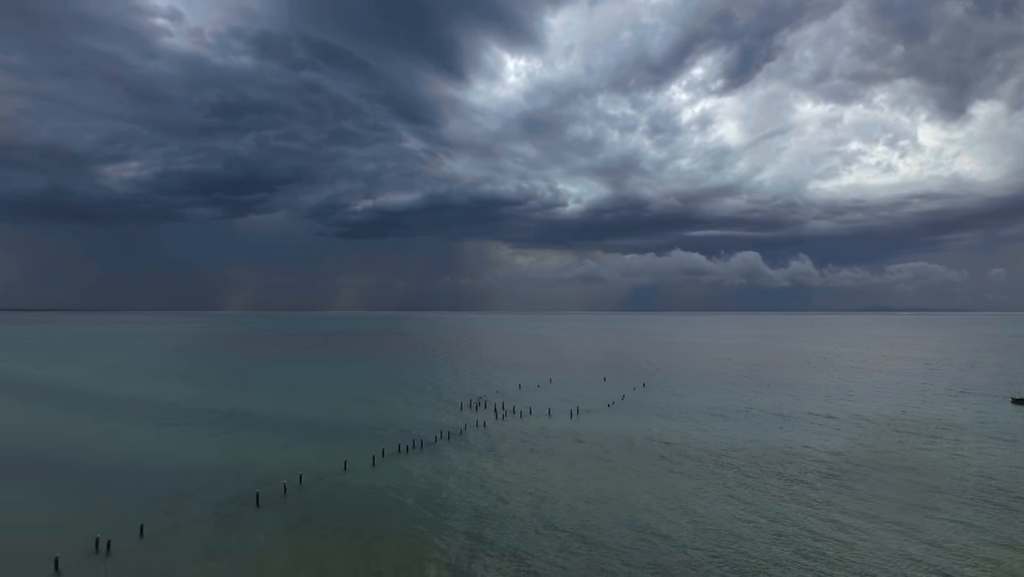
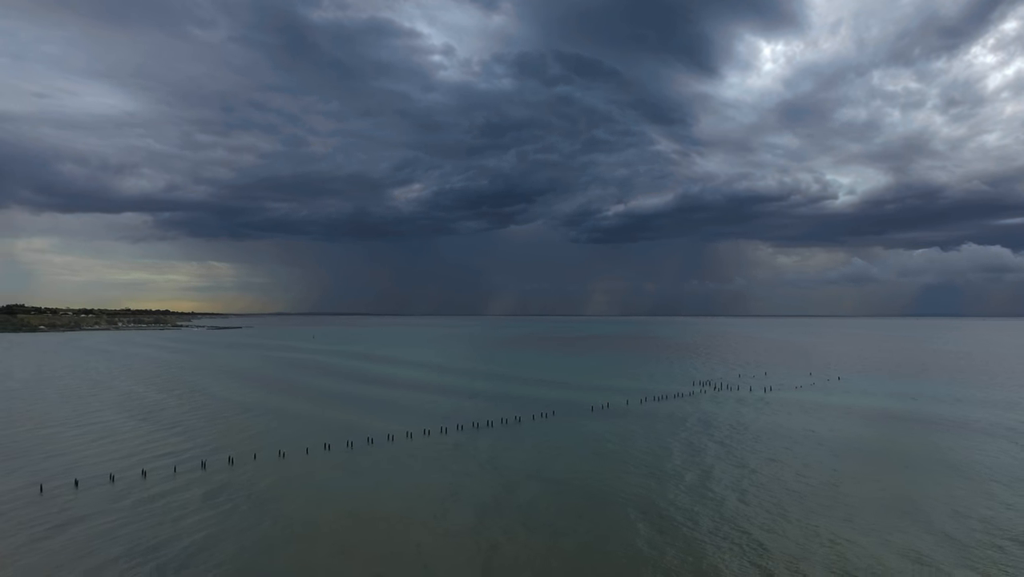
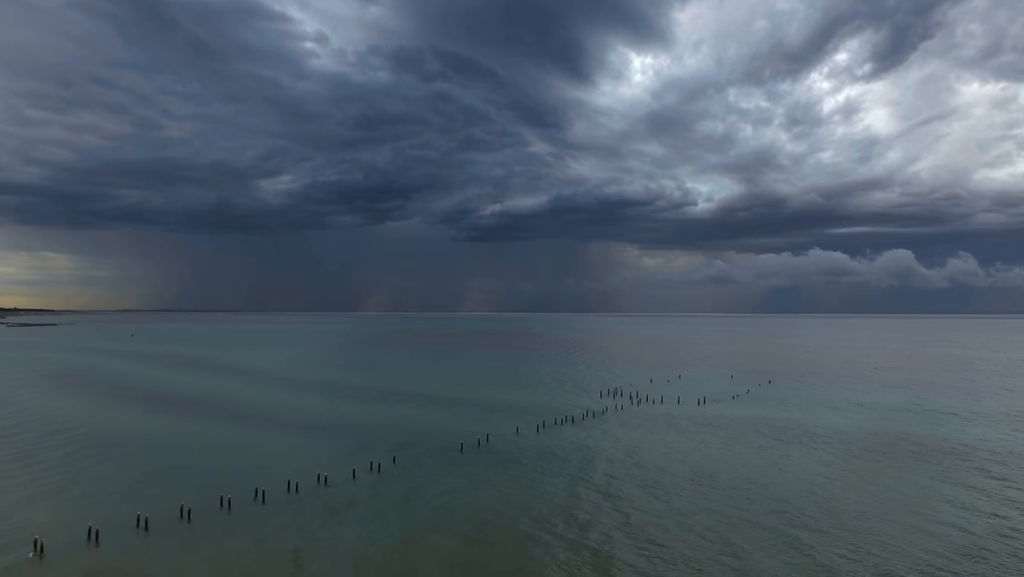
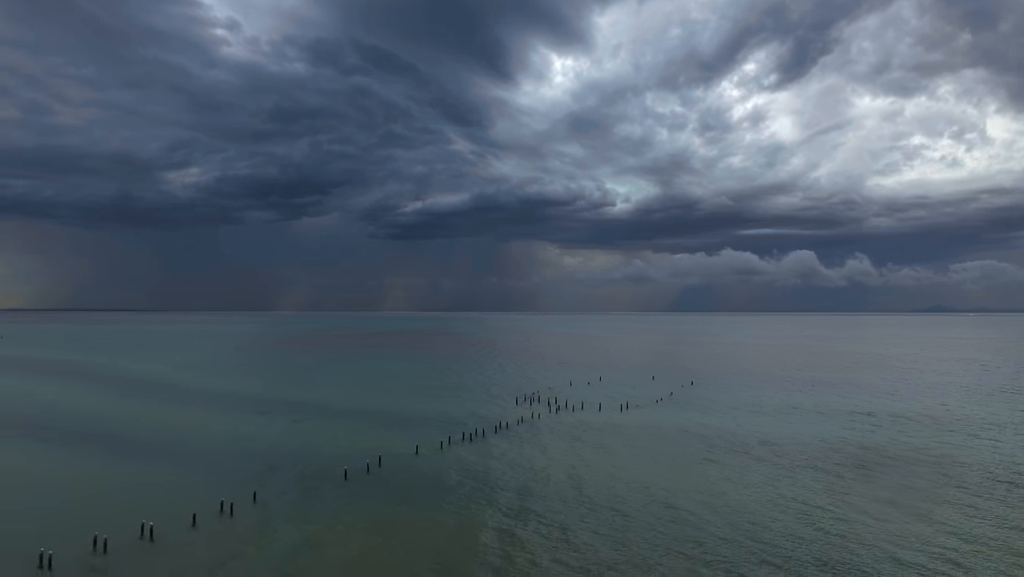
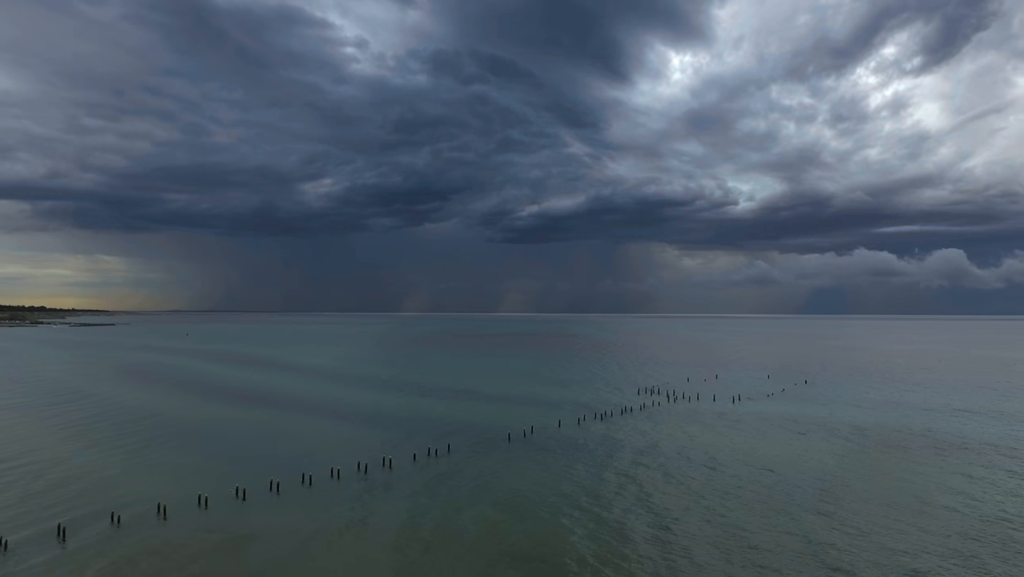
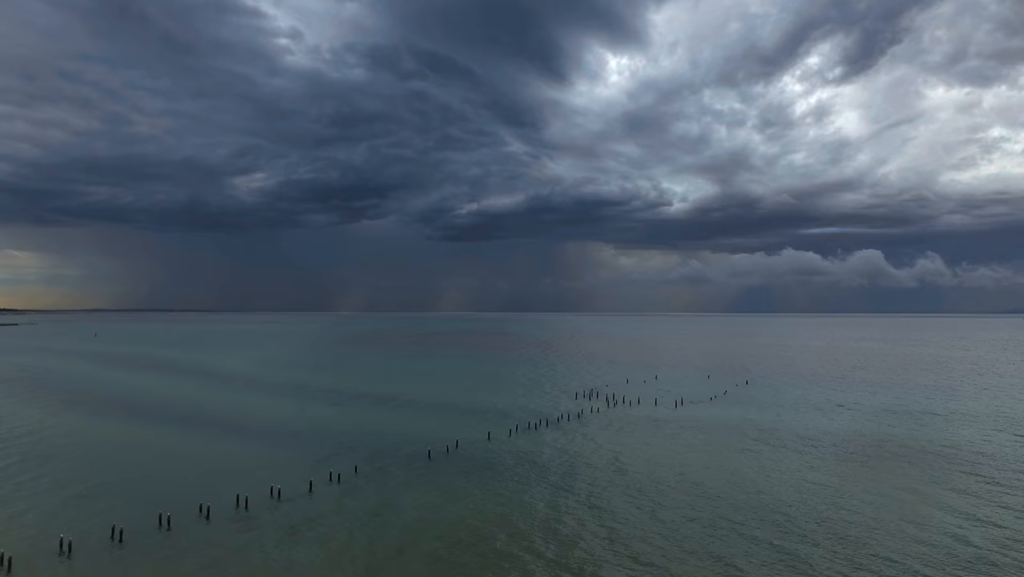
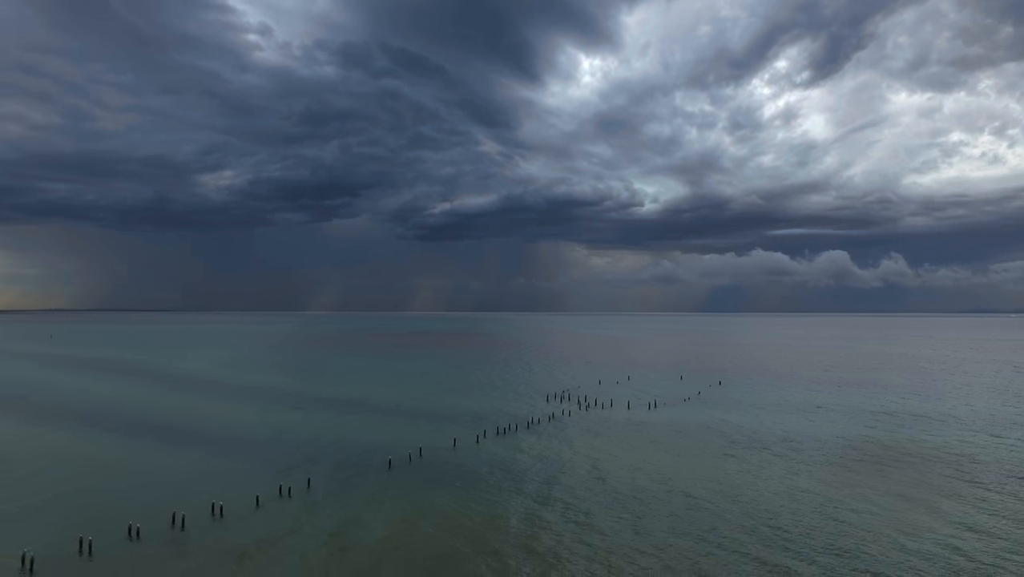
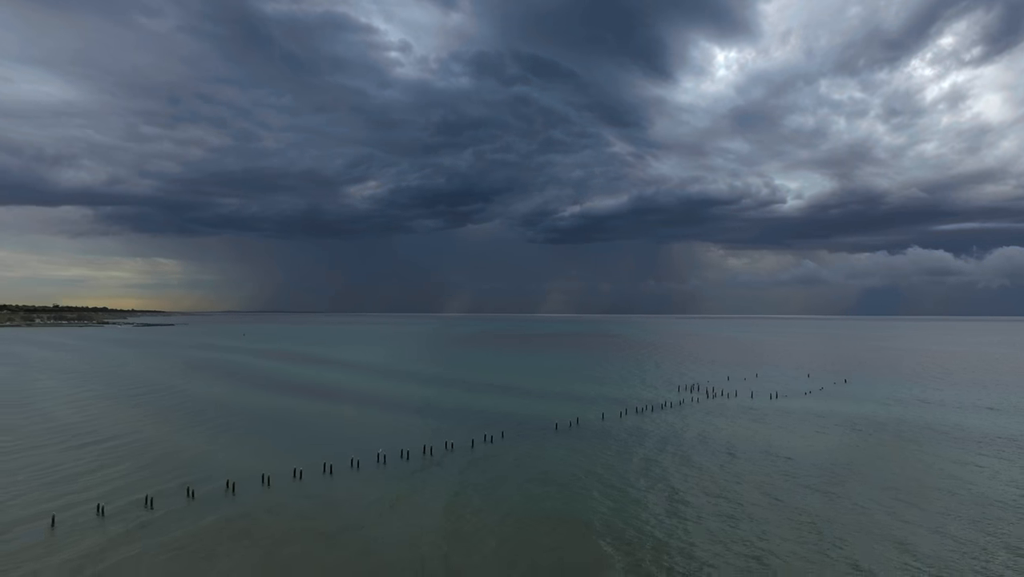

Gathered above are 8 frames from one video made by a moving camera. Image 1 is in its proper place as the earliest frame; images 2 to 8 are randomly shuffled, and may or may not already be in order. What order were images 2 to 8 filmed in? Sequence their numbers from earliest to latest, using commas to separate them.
4, 7, 6, 3, 5, 8, 2
